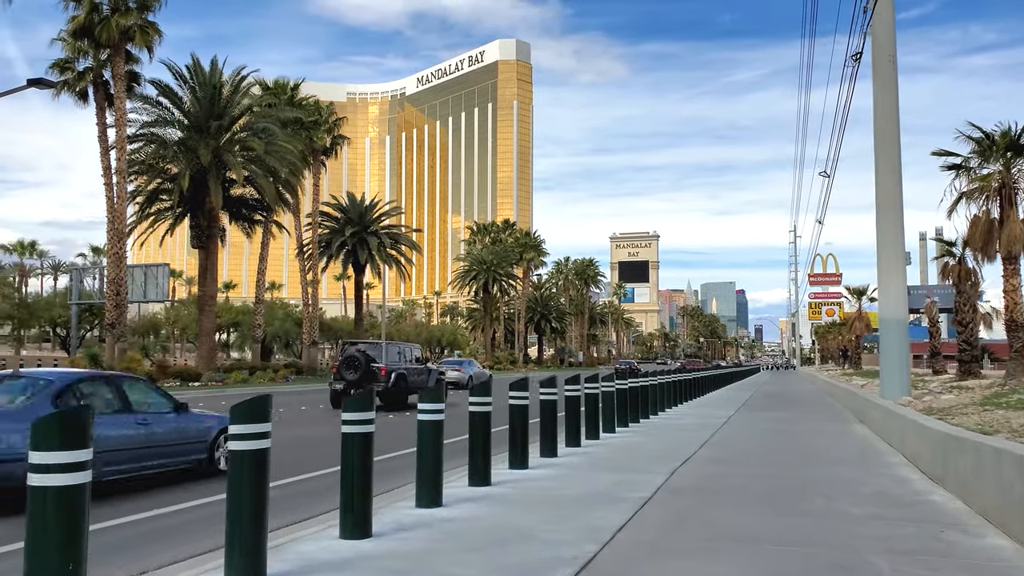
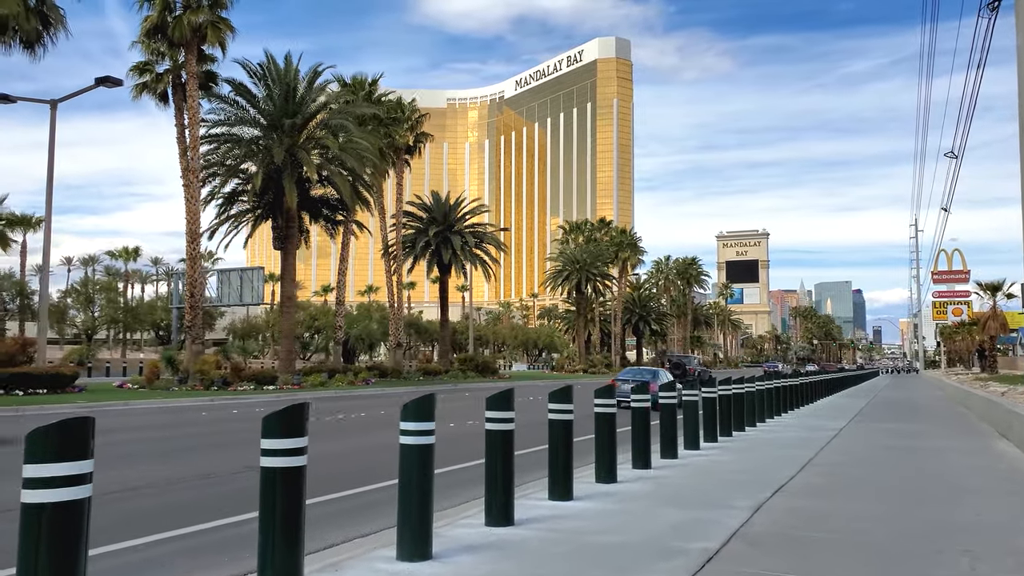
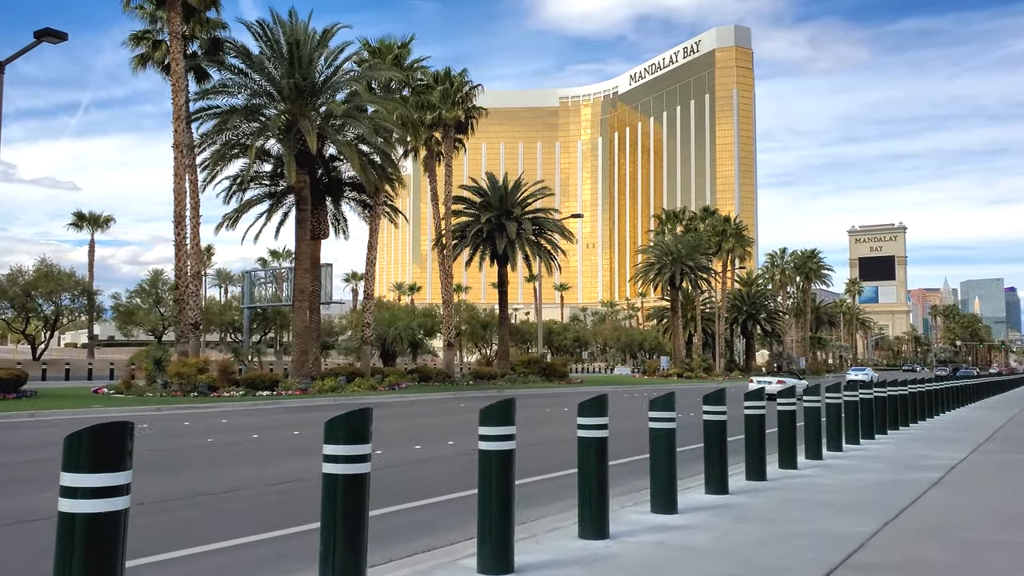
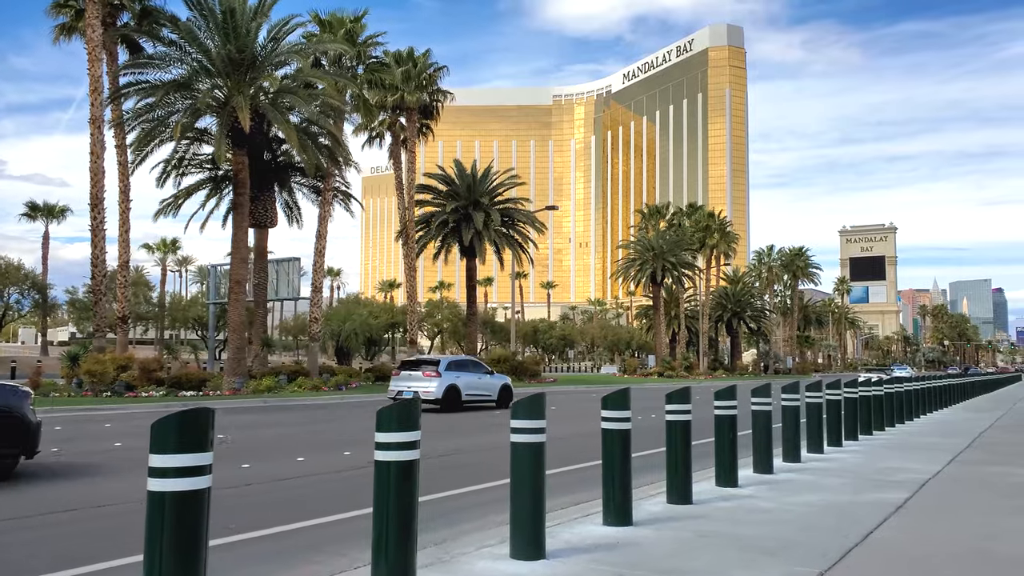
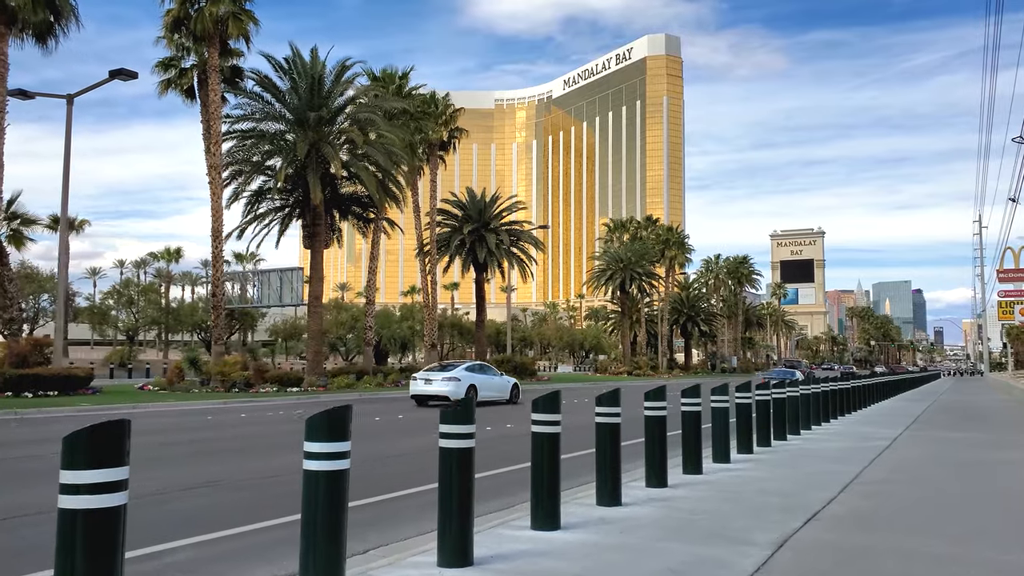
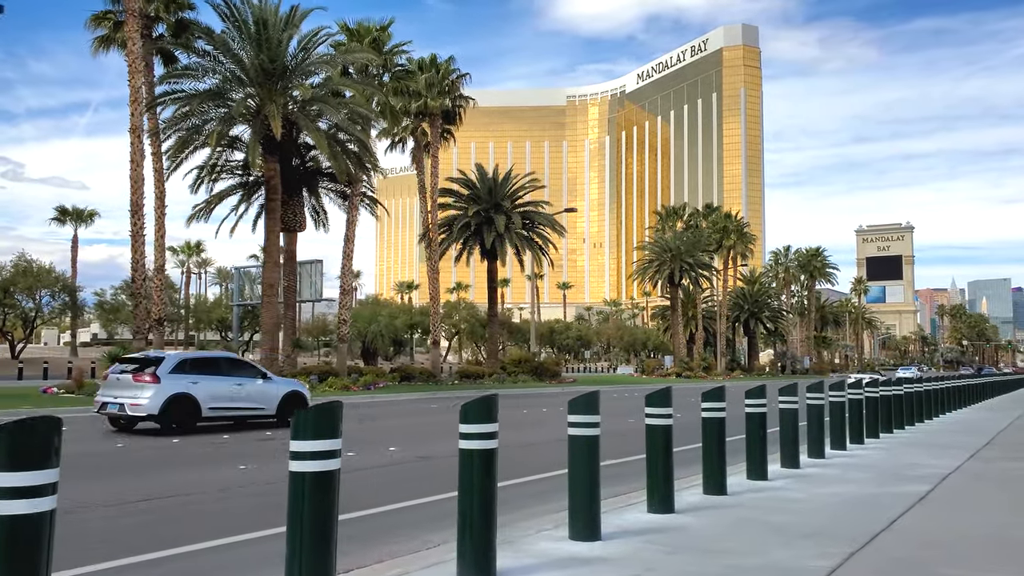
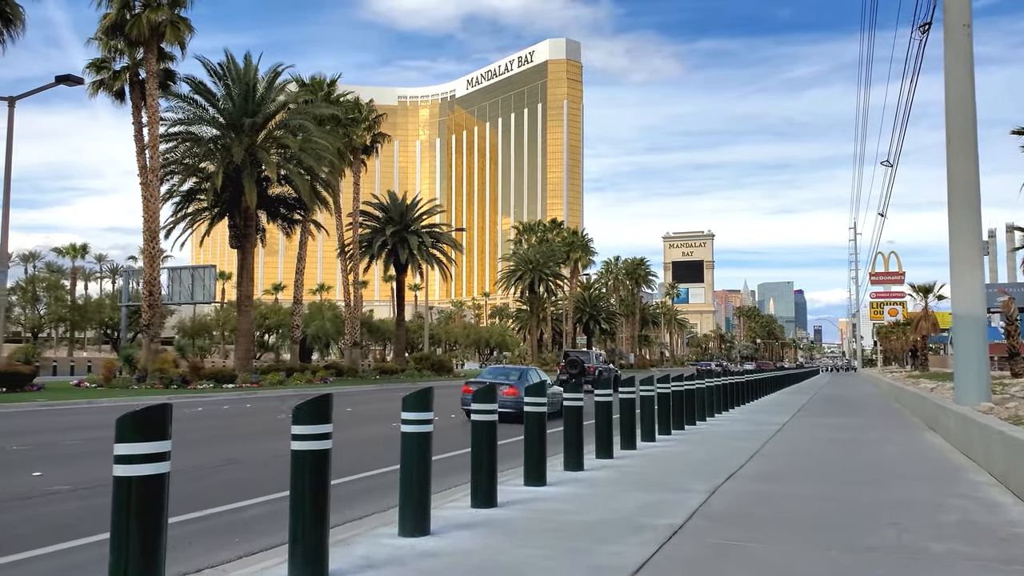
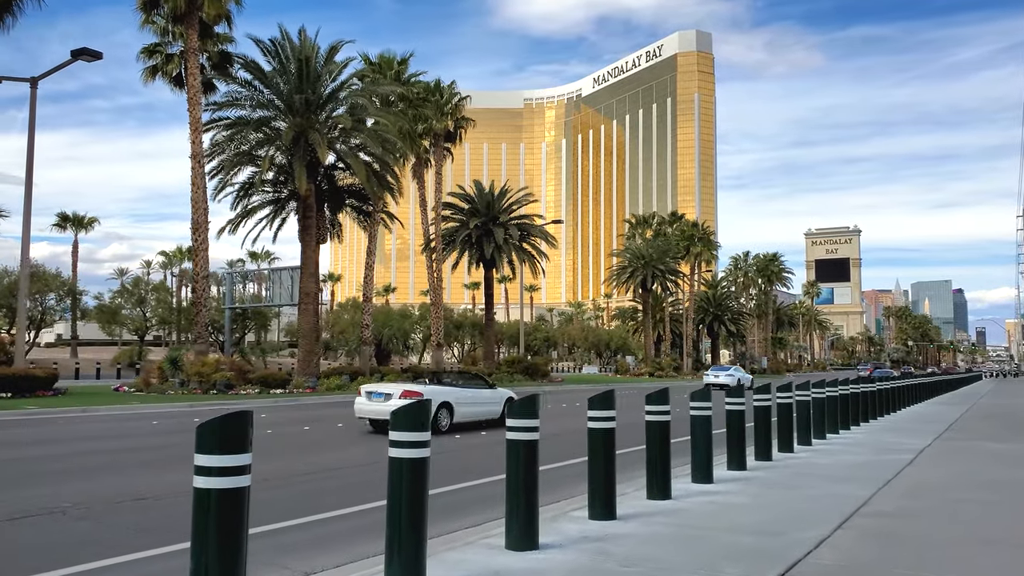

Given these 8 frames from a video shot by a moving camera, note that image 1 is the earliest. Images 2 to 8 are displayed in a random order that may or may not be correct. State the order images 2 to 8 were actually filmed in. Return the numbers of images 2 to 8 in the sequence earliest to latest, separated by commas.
7, 2, 5, 8, 3, 6, 4
